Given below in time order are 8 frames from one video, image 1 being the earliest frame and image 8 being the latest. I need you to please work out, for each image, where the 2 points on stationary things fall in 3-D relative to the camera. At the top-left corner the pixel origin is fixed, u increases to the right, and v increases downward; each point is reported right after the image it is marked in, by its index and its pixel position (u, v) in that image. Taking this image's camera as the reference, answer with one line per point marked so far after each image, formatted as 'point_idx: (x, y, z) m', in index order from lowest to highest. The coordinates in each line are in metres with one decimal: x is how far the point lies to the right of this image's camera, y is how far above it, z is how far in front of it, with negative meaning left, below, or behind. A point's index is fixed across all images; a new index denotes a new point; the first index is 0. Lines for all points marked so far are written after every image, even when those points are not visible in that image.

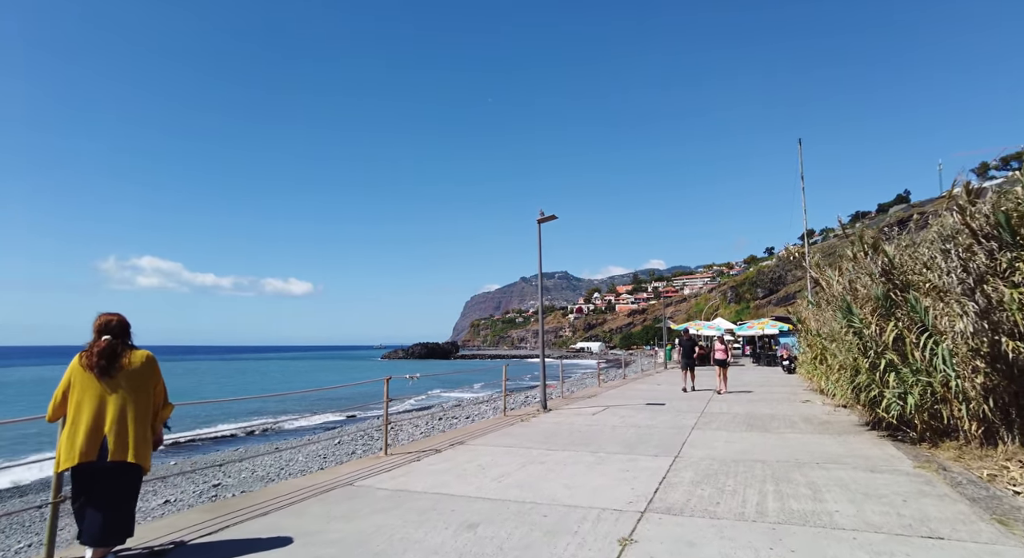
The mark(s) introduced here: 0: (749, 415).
0: (+4.1, -2.4, +10.1) m
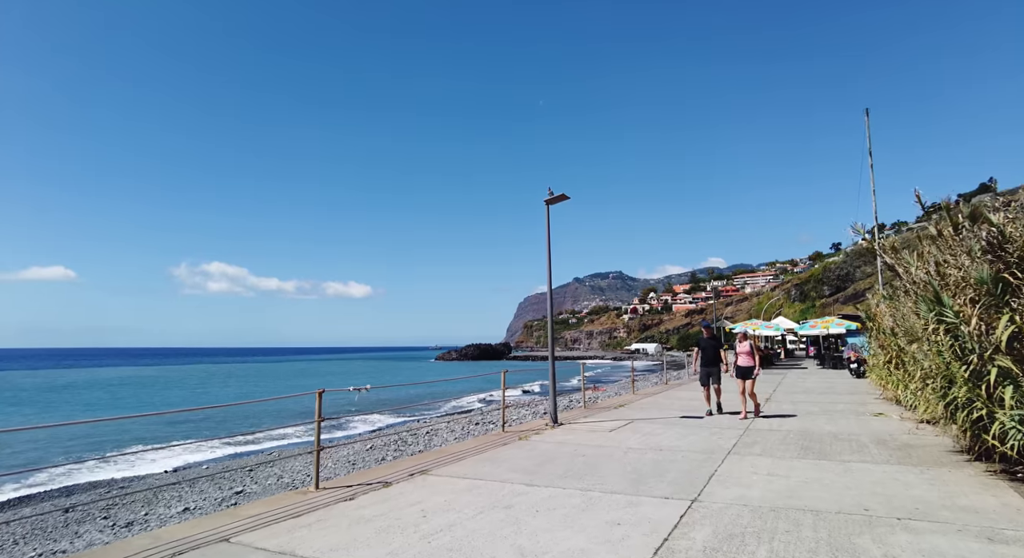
0: (+4.1, -2.2, +8.2) m
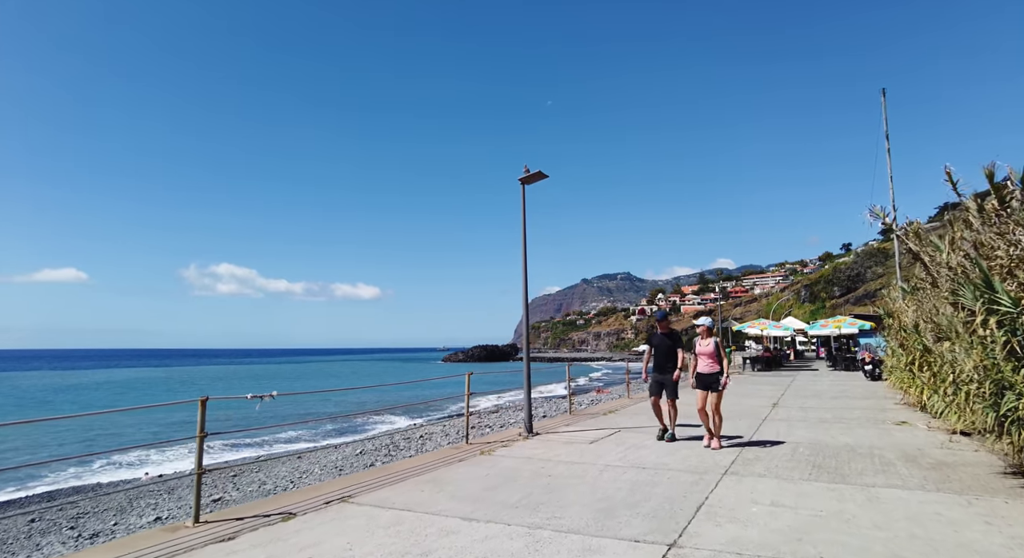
0: (+3.6, -2.0, +7.0) m
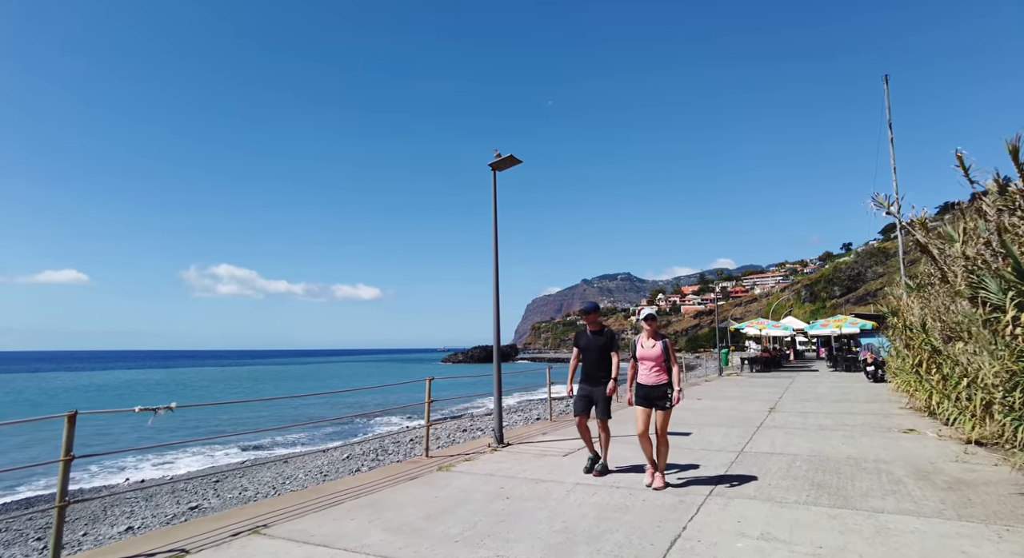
0: (+3.2, -1.9, +6.2) m
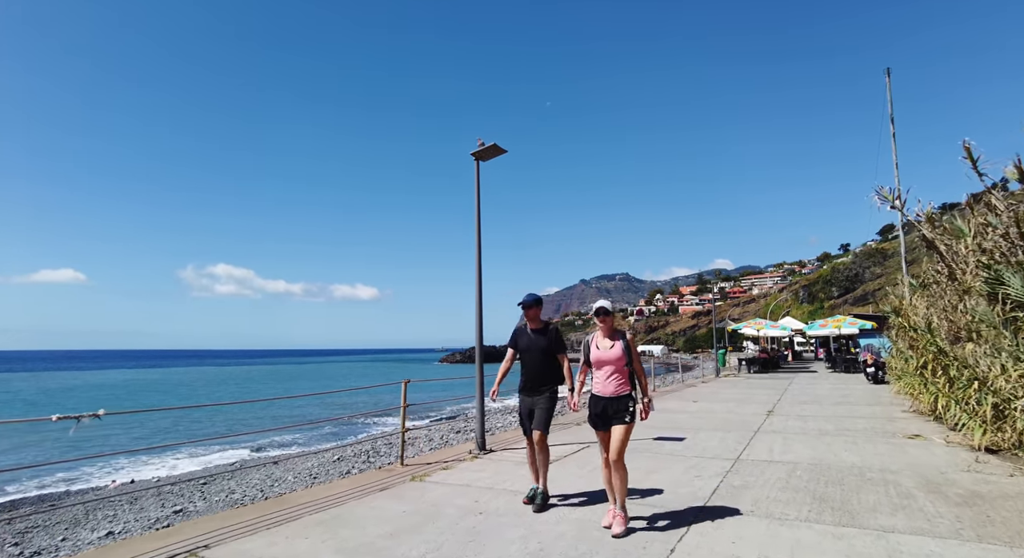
0: (+3.0, -1.9, +5.8) m
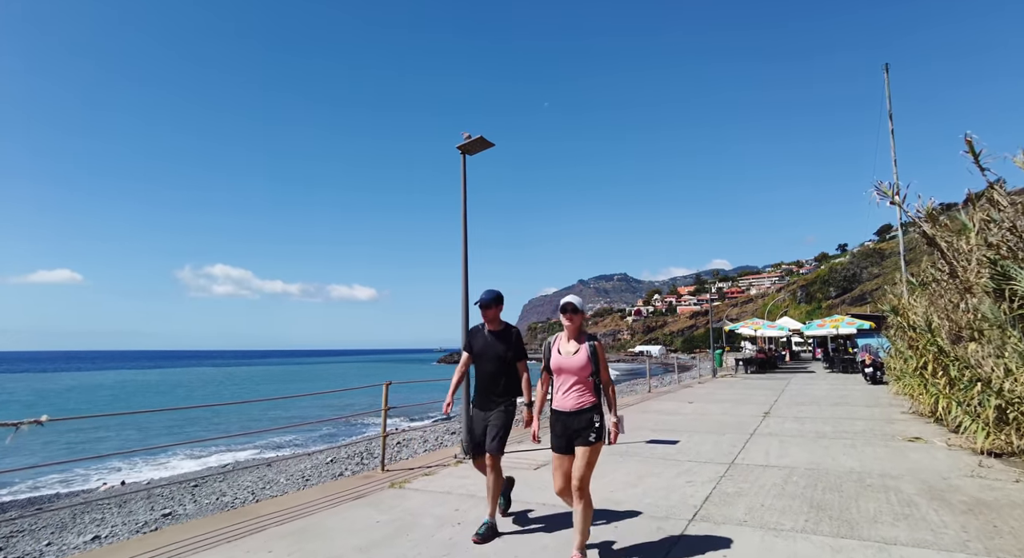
0: (+2.9, -1.9, +5.6) m
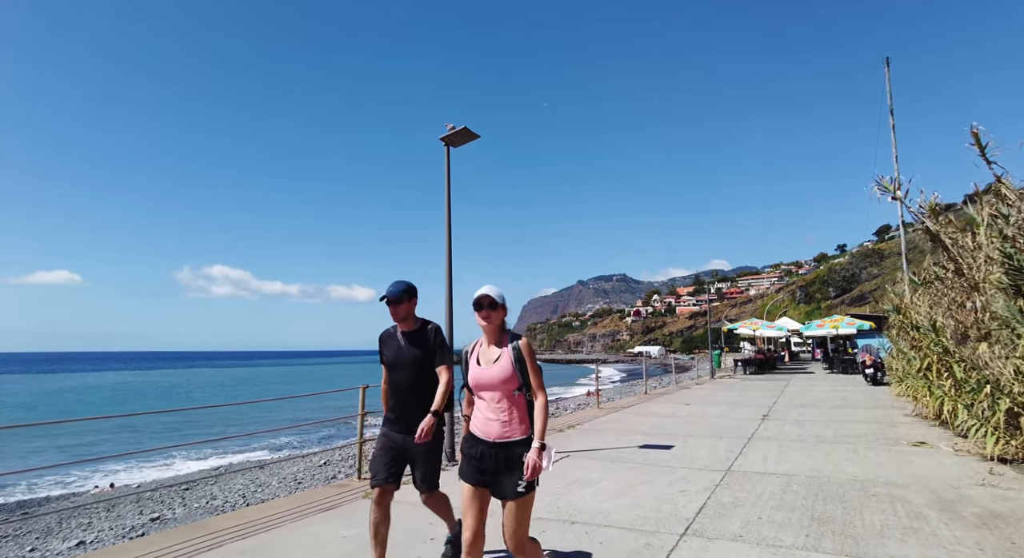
0: (+2.7, -1.9, +5.2) m
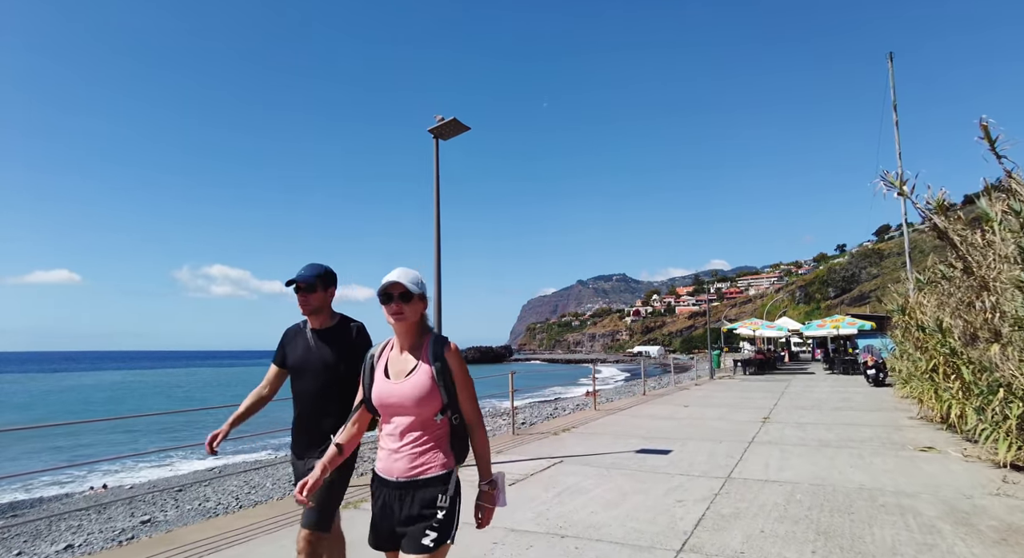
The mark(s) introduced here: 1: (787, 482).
0: (+2.6, -1.8, +5.0) m
1: (+2.5, -1.9, +5.4) m
